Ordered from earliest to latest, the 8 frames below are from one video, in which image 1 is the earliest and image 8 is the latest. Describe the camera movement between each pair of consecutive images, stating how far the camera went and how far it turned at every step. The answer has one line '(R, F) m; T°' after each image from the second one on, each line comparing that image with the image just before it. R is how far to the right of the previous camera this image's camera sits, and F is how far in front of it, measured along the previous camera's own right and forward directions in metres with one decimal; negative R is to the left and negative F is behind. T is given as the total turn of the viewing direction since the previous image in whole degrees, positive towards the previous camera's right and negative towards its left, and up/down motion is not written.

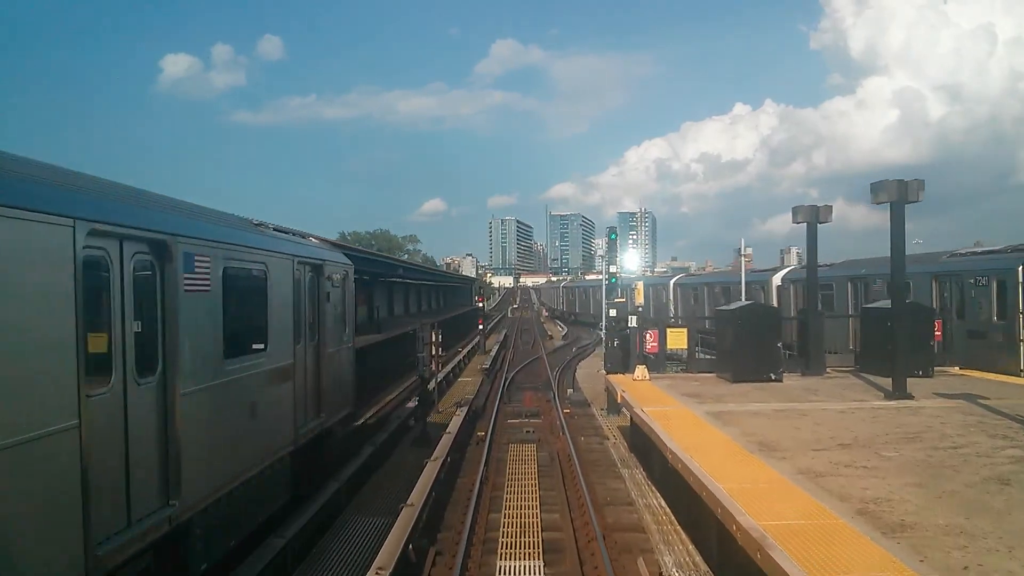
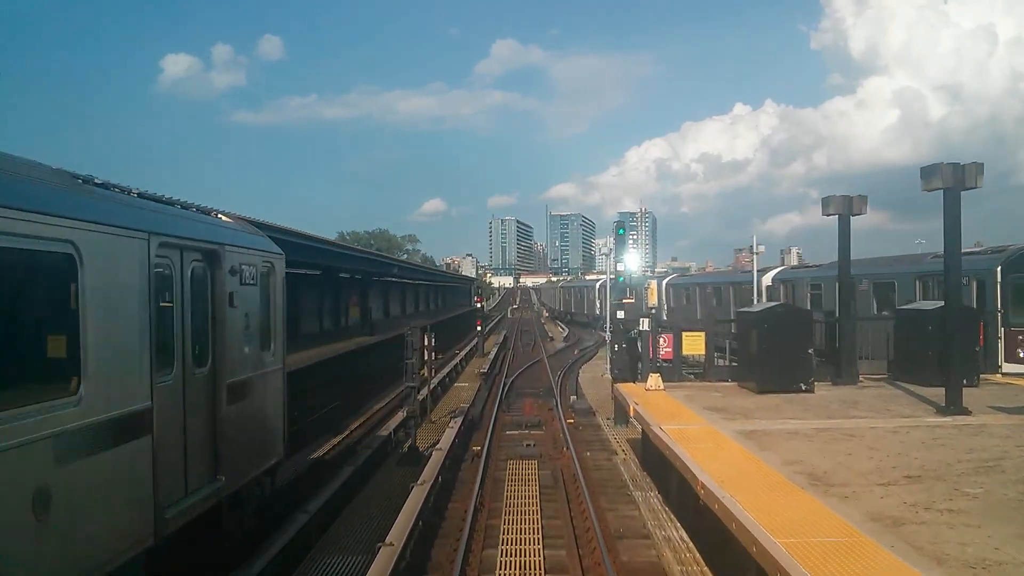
(0.0, +1.1) m; 0°
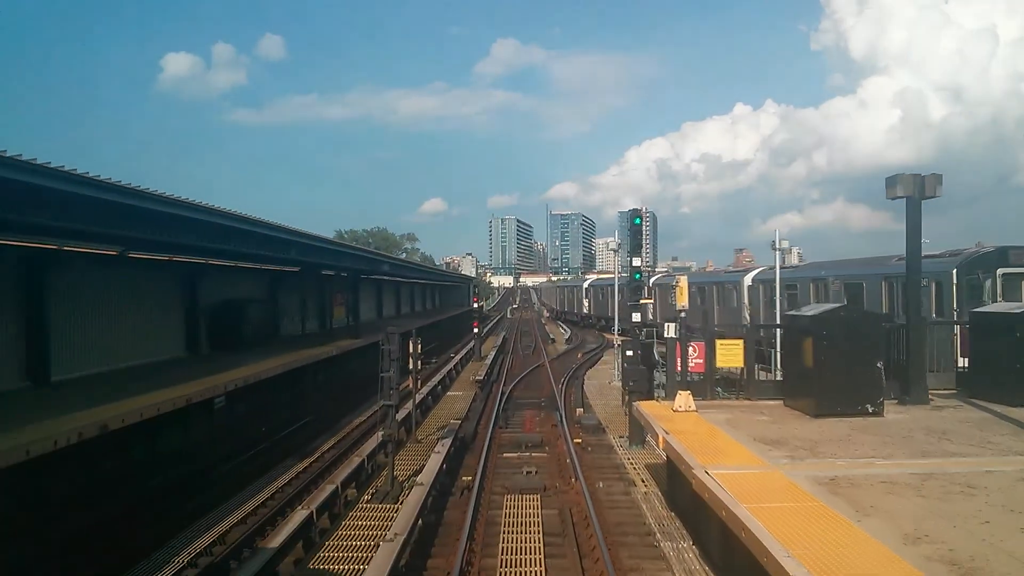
(0.0, +1.8) m; 0°
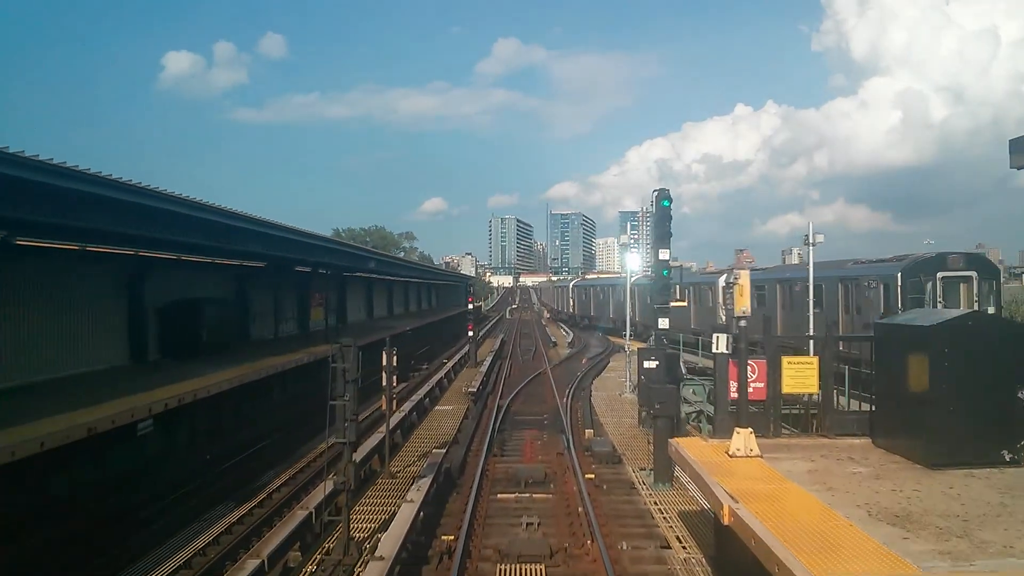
(0.0, +2.2) m; 0°
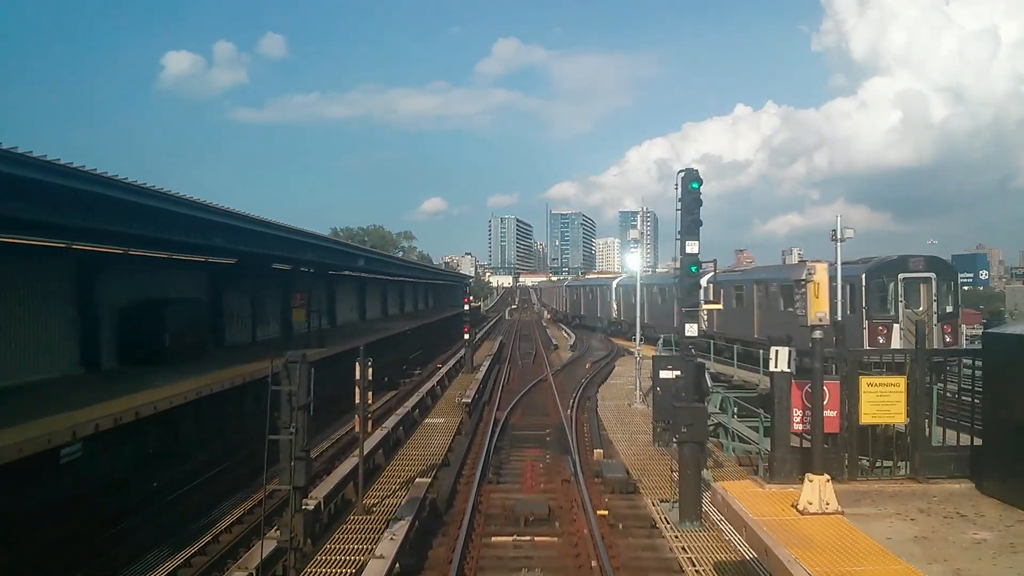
(0.0, +1.5) m; 0°
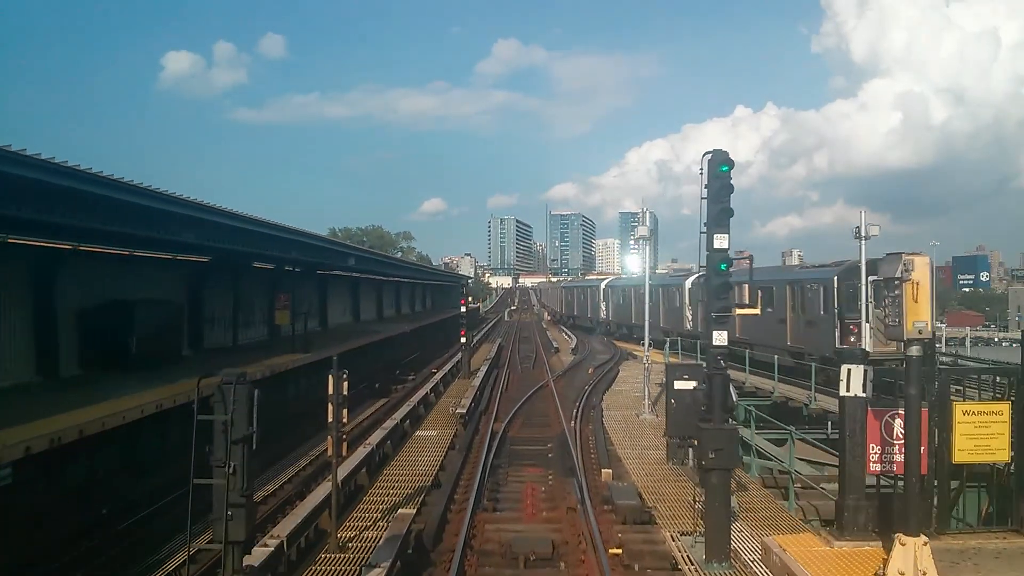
(0.0, +1.1) m; 0°
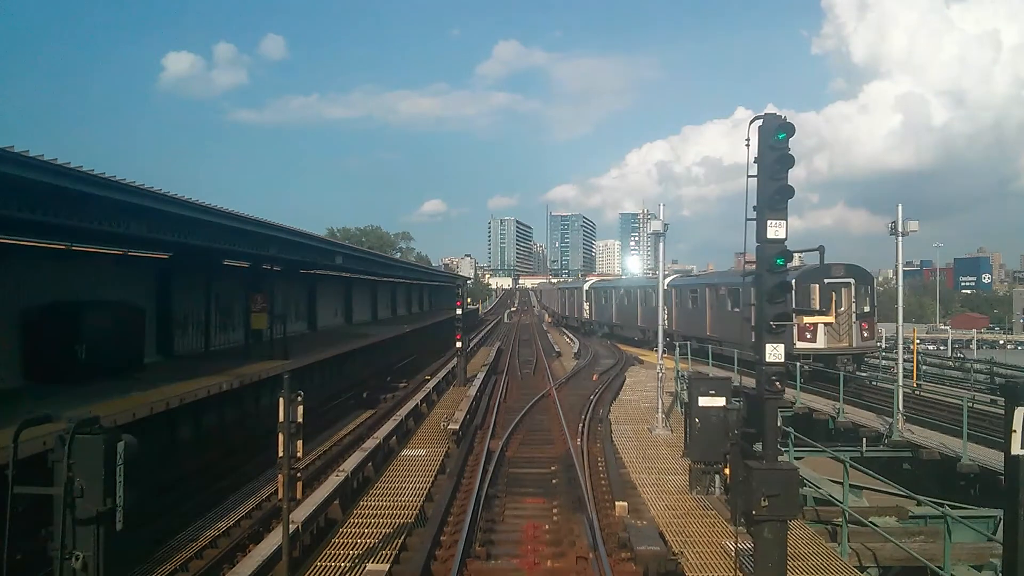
(0.0, +1.3) m; 0°
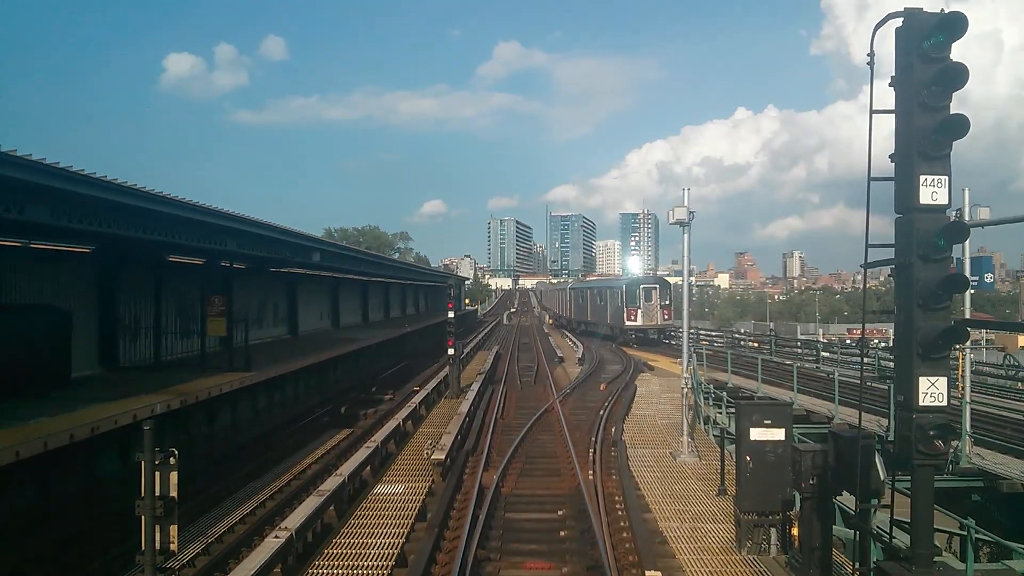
(0.0, +1.9) m; 0°
